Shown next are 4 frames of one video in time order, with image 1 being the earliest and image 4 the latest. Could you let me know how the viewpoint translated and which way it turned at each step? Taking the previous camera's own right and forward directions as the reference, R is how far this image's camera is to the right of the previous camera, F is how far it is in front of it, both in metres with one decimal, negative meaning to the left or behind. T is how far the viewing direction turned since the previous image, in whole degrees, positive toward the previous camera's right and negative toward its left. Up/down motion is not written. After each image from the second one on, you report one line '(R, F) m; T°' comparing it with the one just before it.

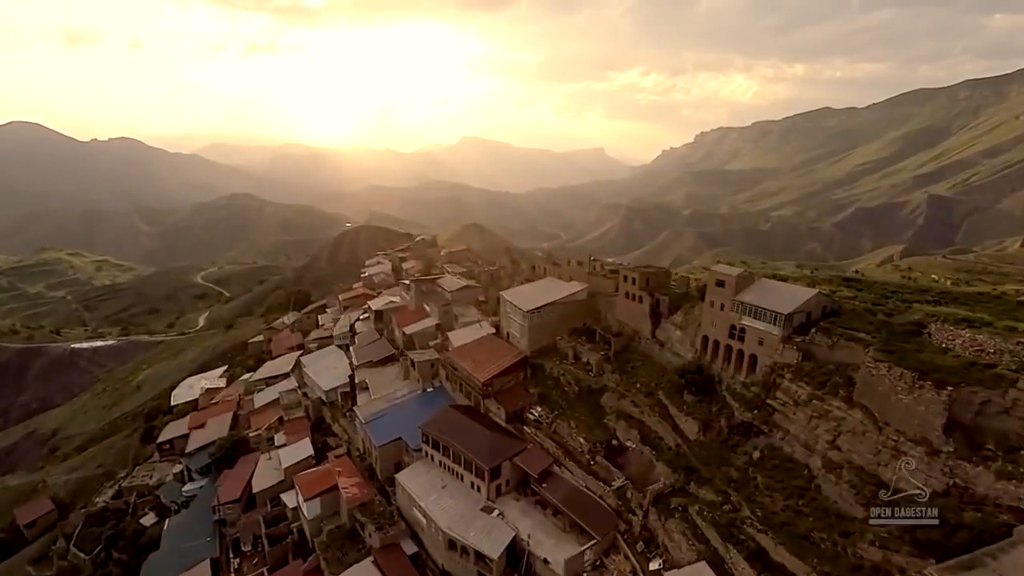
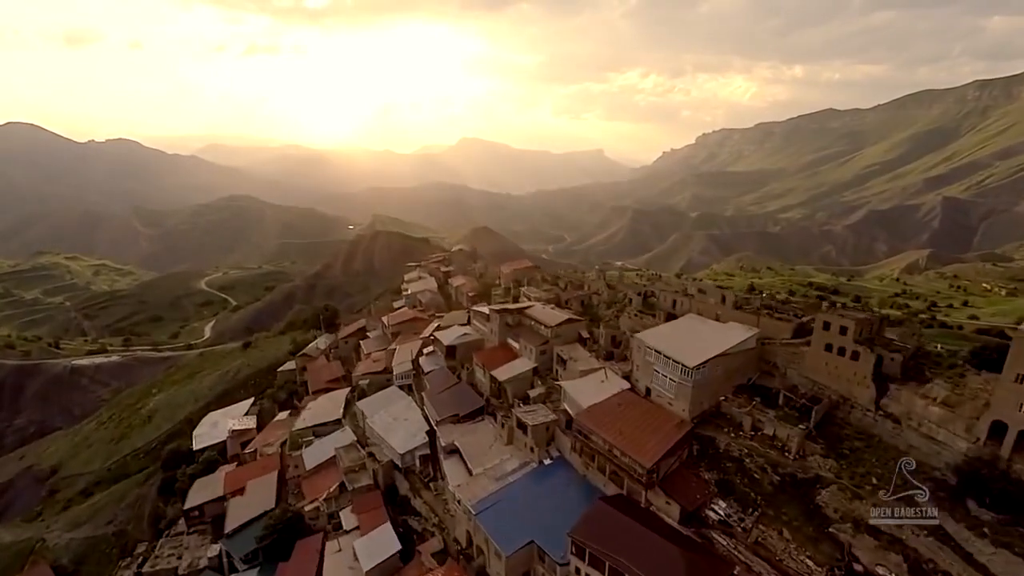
(-8.3, +7.3) m; 0°
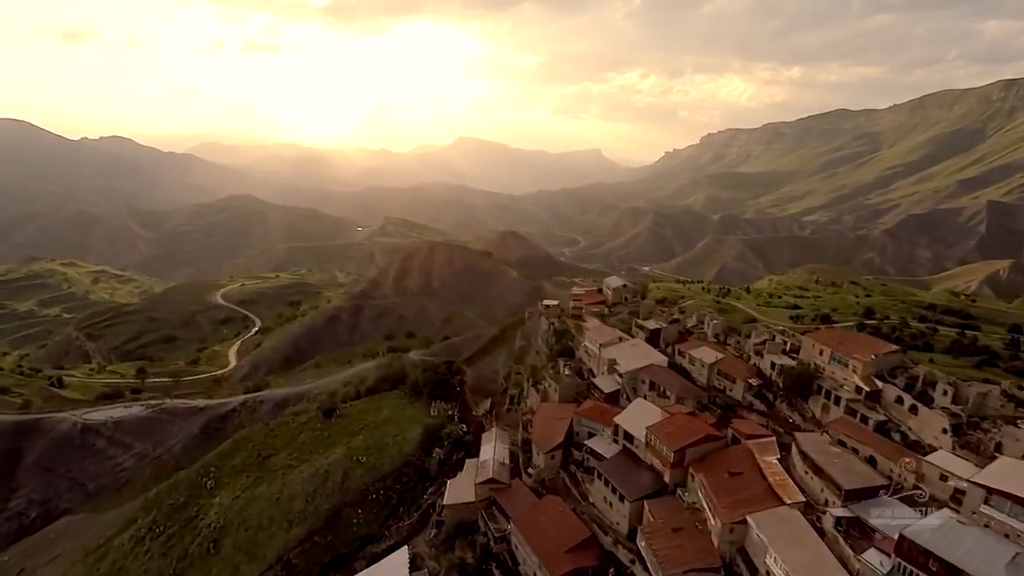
(-23.9, +19.9) m; +1°
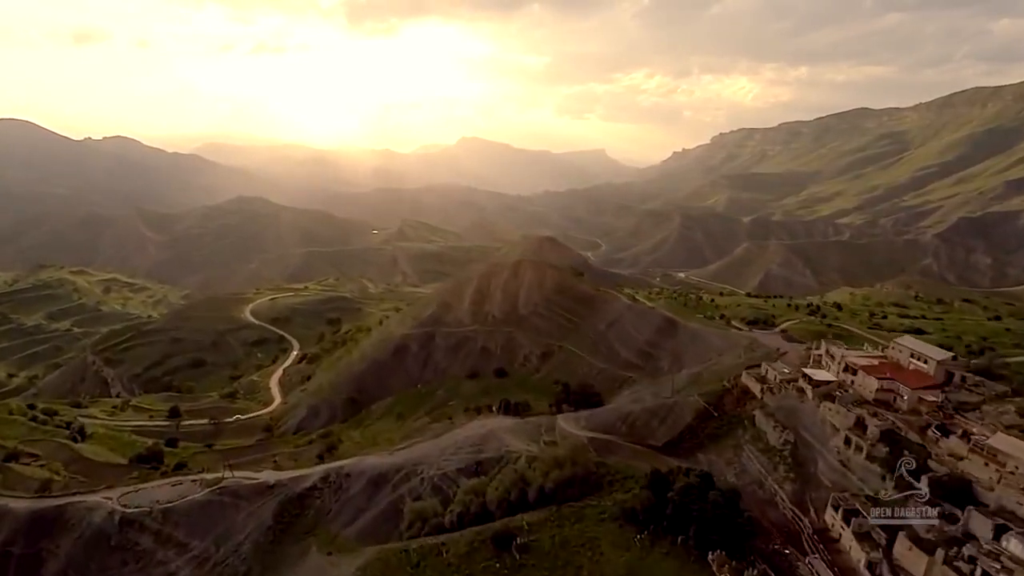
(-23.6, +19.0) m; 0°
